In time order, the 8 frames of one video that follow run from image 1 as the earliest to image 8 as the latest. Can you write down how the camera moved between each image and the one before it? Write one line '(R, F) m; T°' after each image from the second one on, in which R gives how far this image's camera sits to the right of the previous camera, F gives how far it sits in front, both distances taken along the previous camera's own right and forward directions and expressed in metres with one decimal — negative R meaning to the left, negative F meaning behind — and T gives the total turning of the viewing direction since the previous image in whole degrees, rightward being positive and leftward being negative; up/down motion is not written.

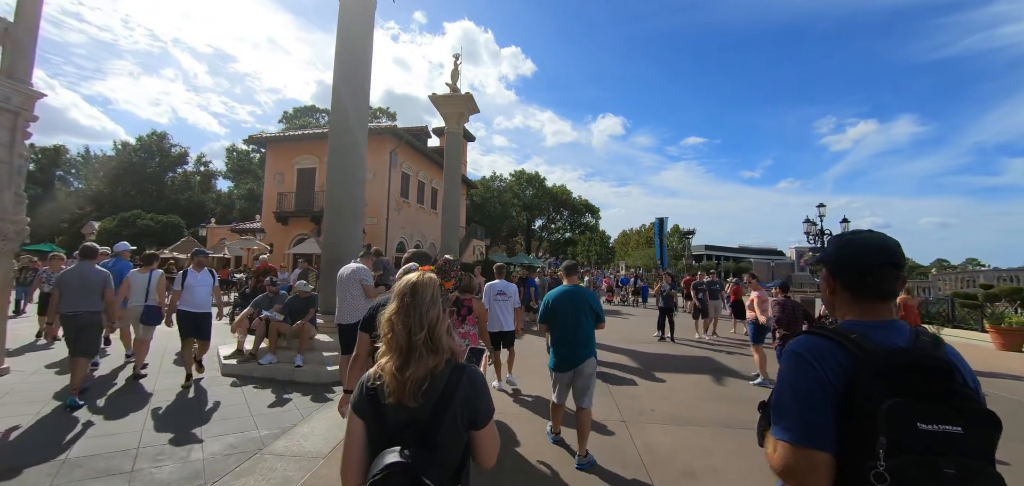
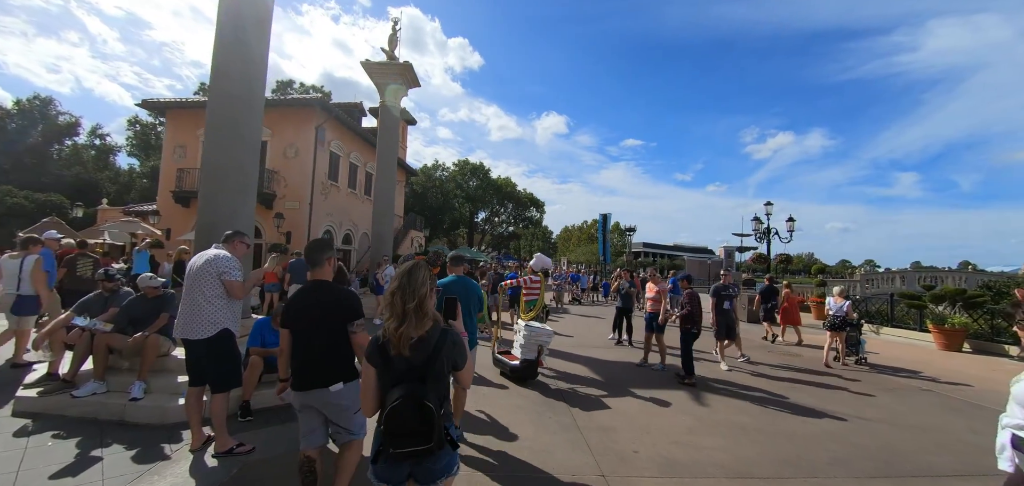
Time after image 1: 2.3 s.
(+0.1, +1.4) m; +8°
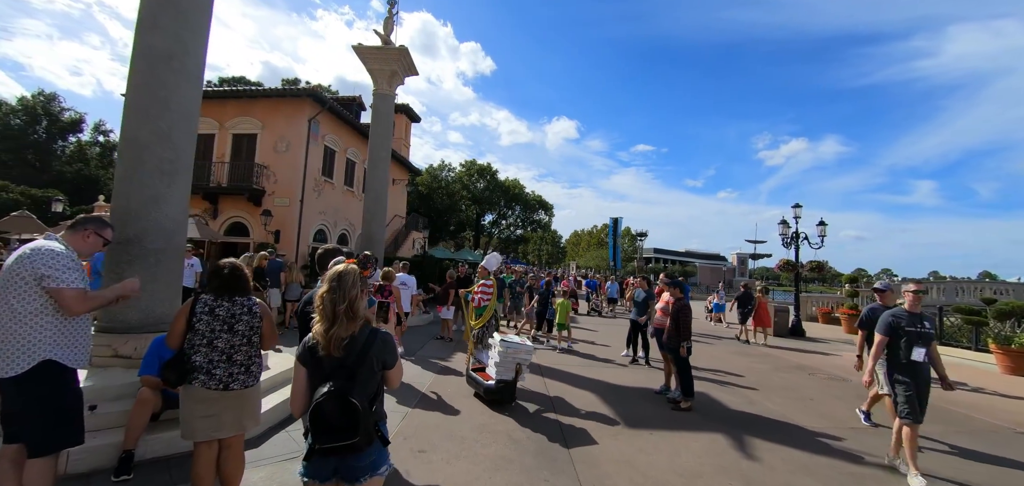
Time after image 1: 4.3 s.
(+0.2, +1.2) m; -1°
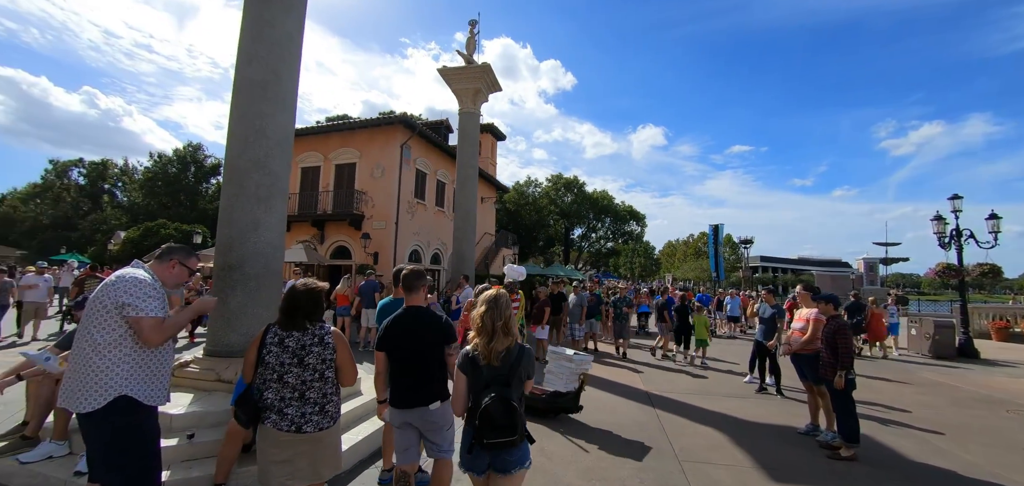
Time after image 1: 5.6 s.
(-0.2, +0.6) m; -12°
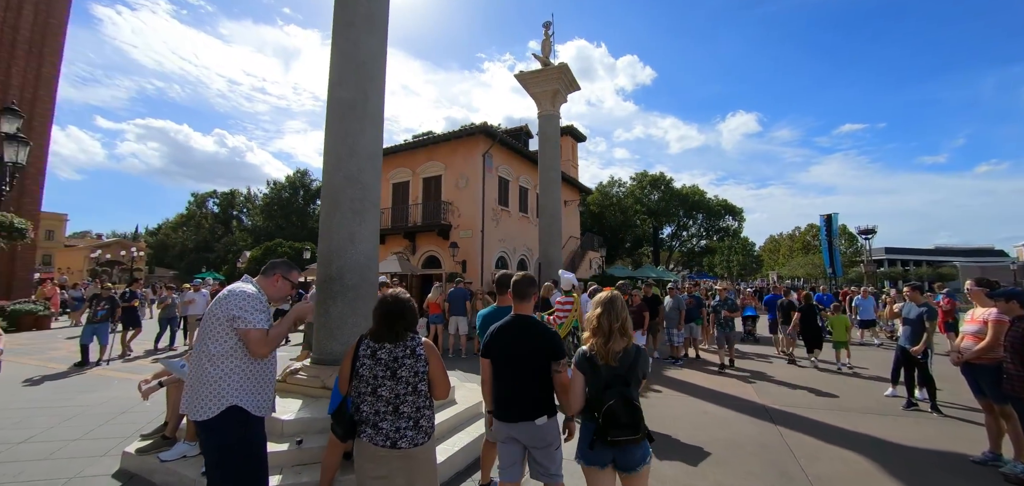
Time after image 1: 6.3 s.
(-0.1, +0.2) m; -11°
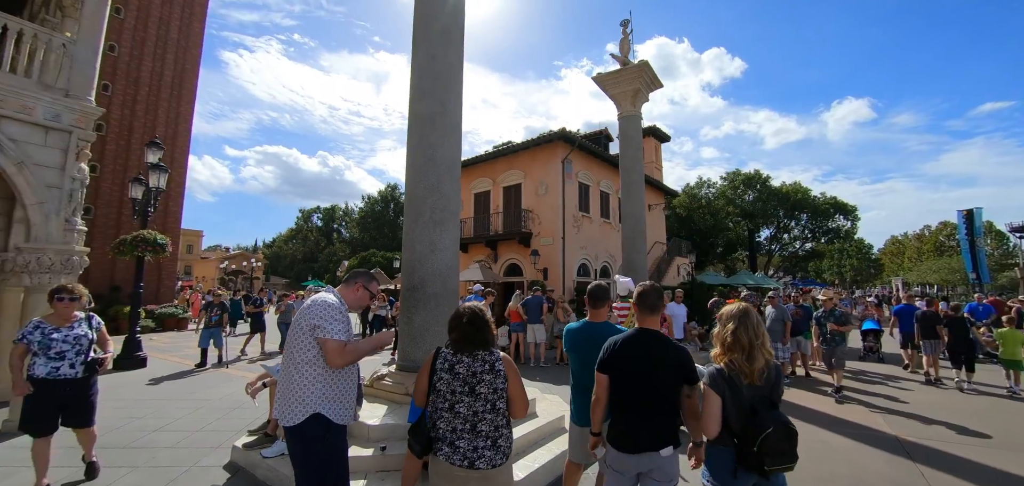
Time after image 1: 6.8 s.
(0.0, +0.2) m; -11°
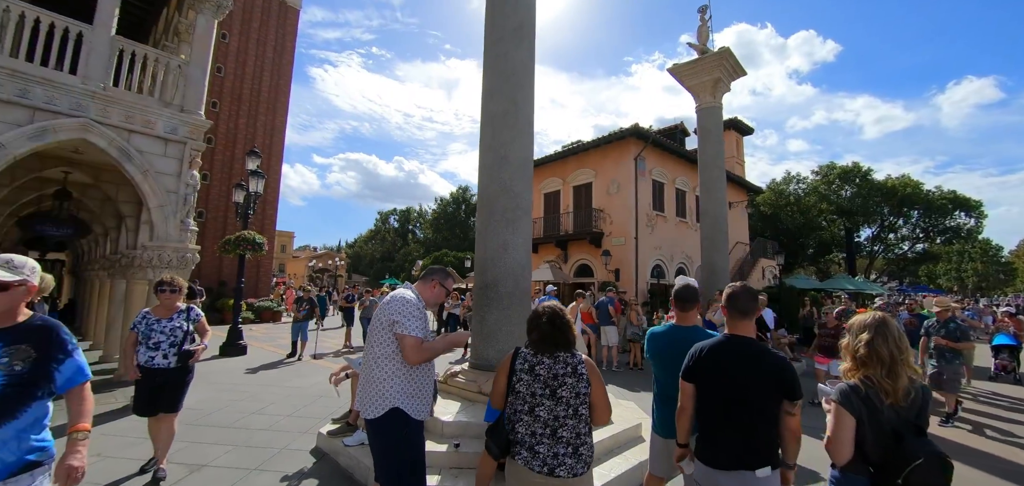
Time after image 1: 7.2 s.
(0.0, +0.1) m; -10°
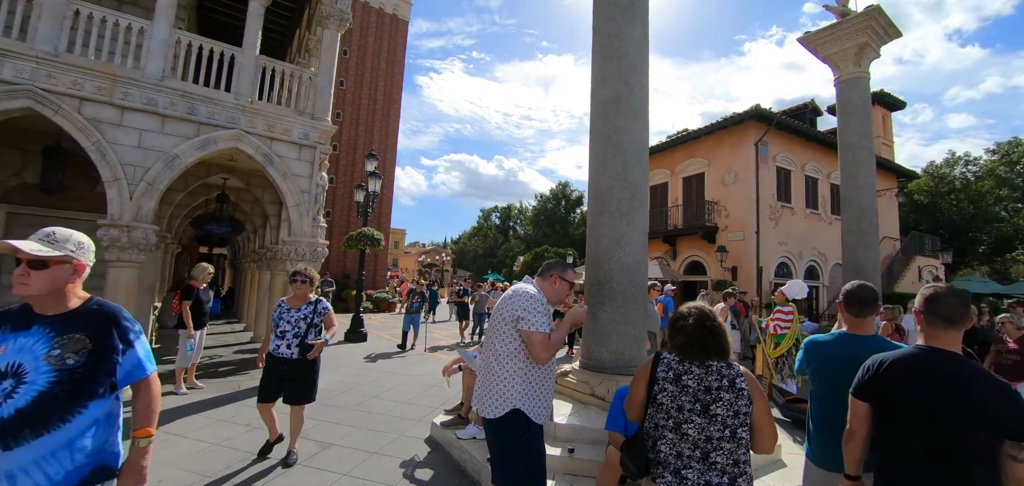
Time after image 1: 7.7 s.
(-0.1, +0.2) m; -14°
